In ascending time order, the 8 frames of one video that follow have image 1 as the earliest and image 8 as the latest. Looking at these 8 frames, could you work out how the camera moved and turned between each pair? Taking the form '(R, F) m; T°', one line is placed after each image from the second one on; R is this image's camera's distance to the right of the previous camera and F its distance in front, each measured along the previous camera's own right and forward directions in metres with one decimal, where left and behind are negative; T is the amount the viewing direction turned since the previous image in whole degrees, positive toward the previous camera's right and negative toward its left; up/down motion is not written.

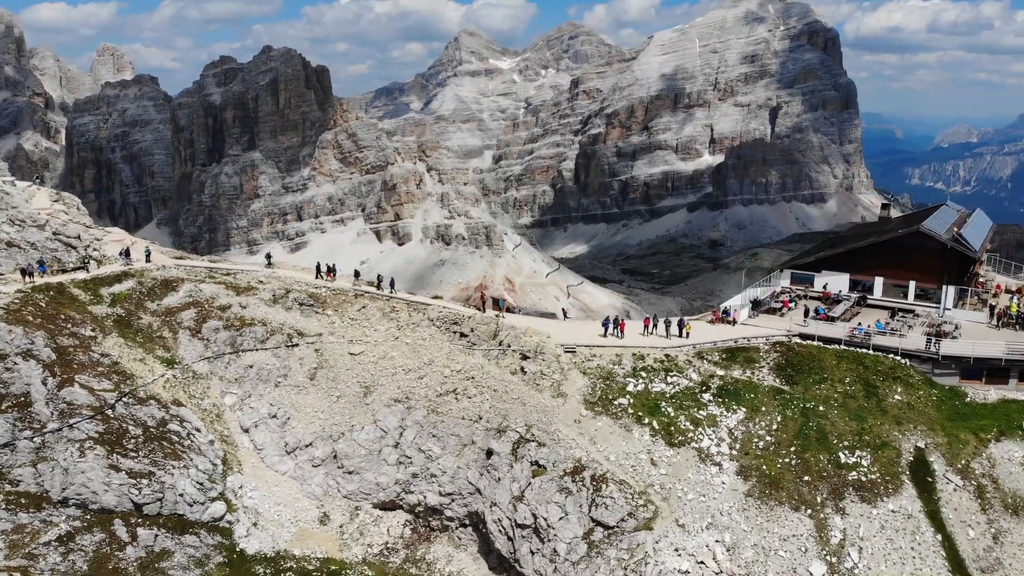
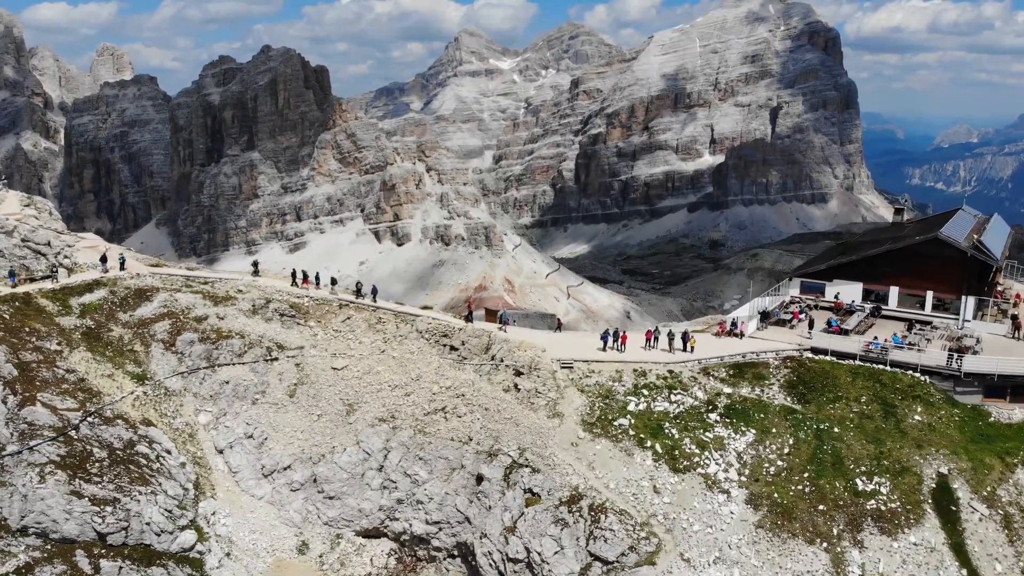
(+0.2, +1.2) m; 0°
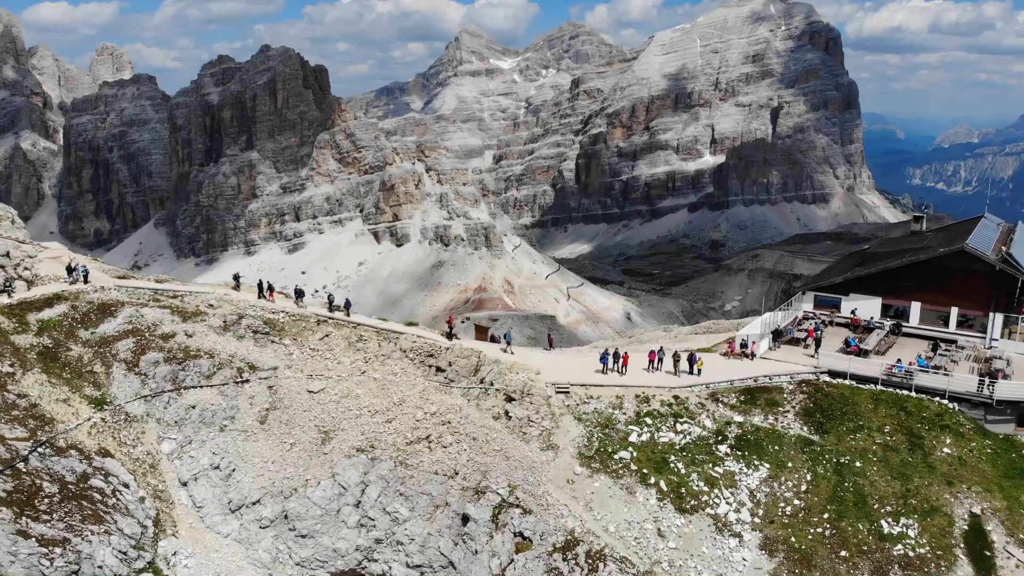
(+0.3, +1.5) m; 0°
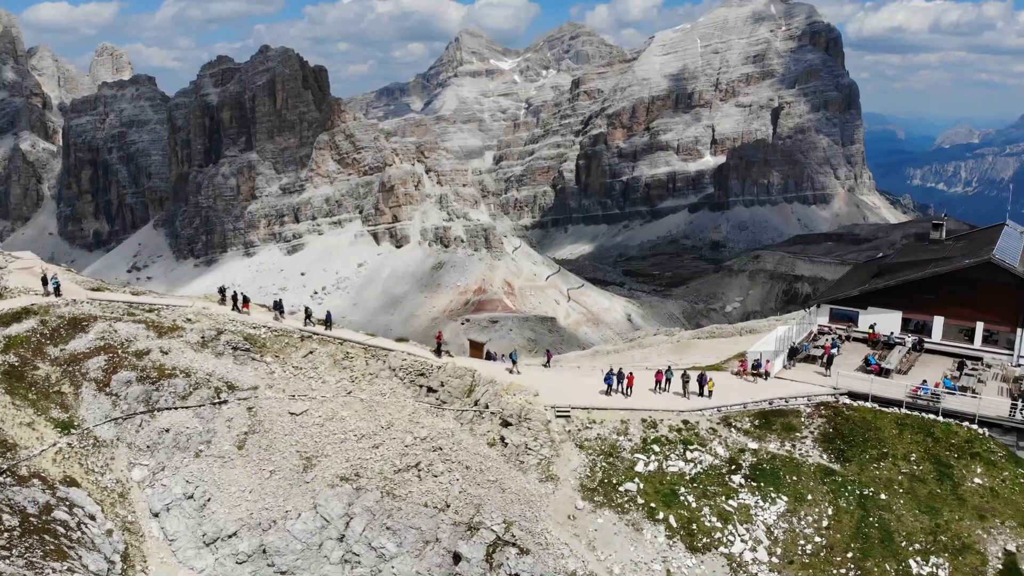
(+0.1, +1.2) m; 0°
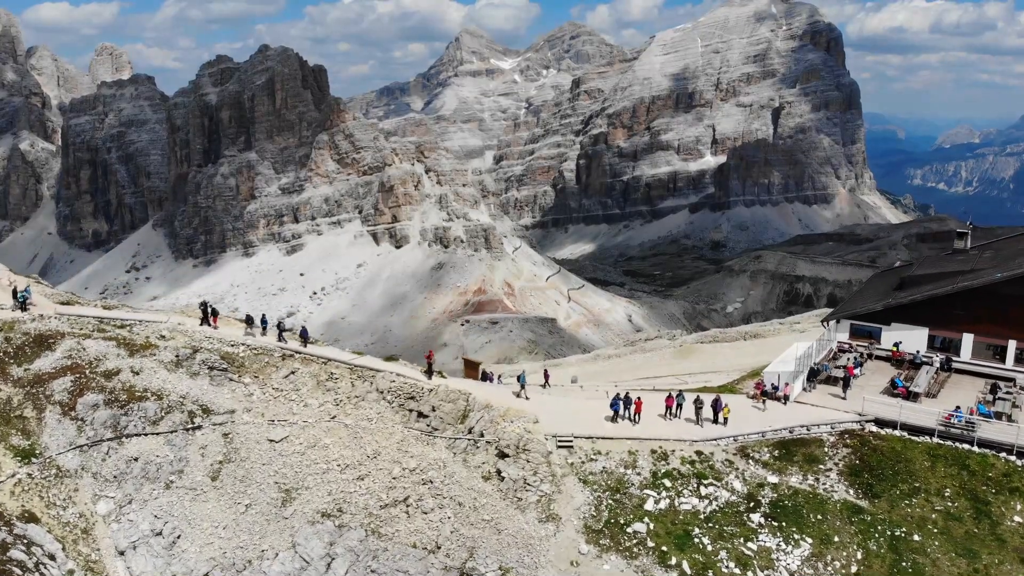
(+0.1, +1.3) m; 0°
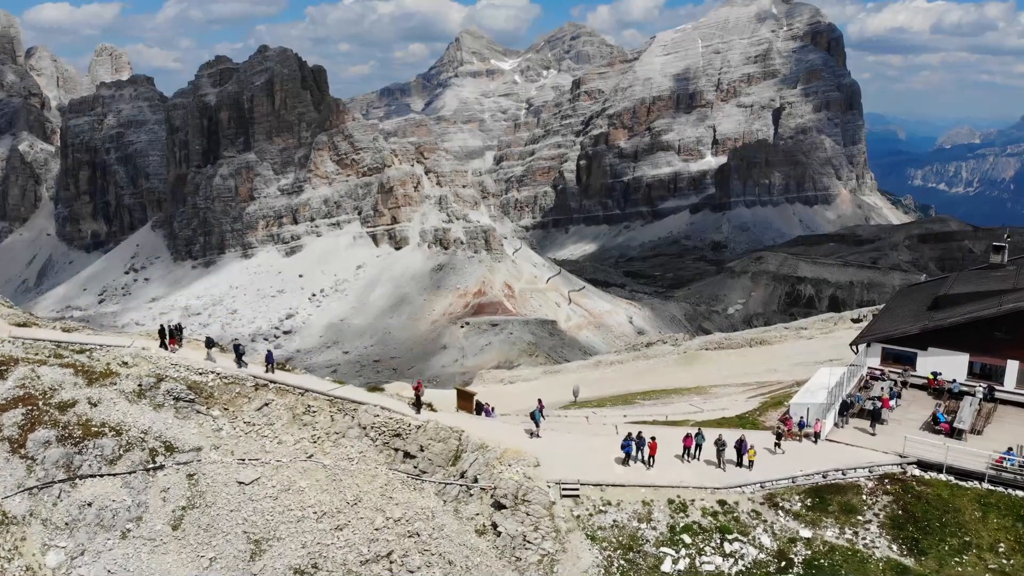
(+0.1, +1.6) m; 0°
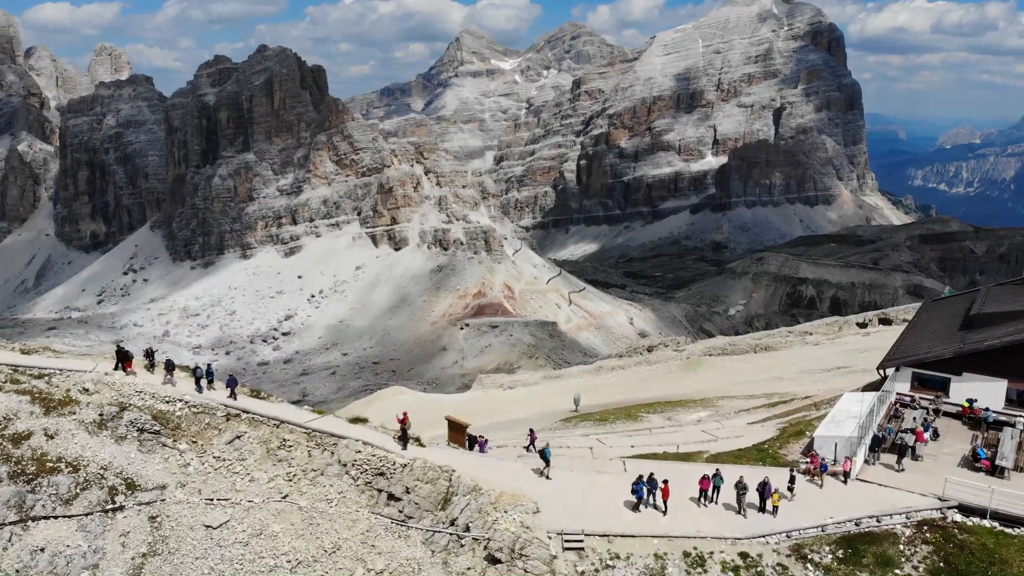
(+0.1, +1.3) m; 0°
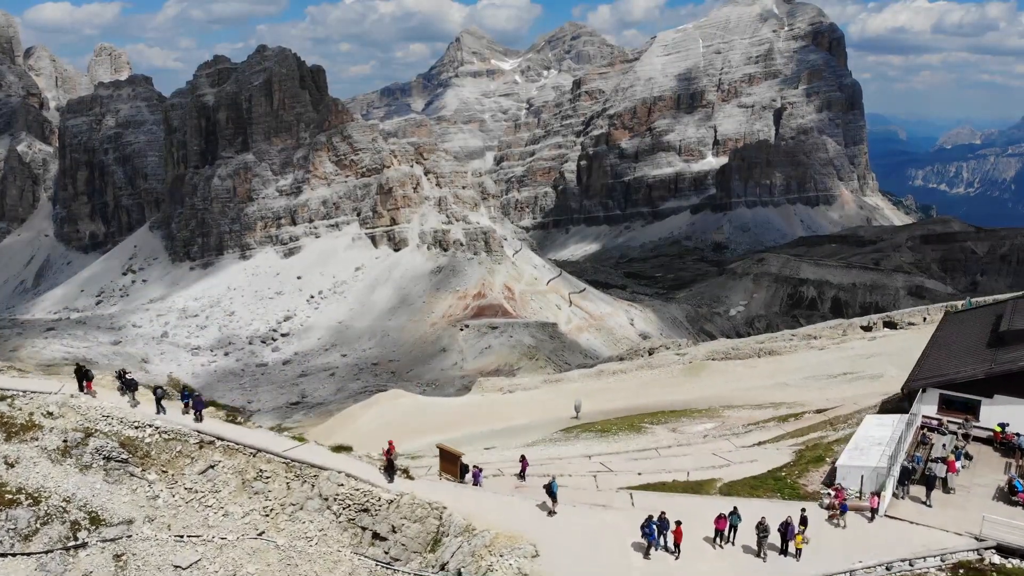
(+0.1, +1.1) m; 0°
